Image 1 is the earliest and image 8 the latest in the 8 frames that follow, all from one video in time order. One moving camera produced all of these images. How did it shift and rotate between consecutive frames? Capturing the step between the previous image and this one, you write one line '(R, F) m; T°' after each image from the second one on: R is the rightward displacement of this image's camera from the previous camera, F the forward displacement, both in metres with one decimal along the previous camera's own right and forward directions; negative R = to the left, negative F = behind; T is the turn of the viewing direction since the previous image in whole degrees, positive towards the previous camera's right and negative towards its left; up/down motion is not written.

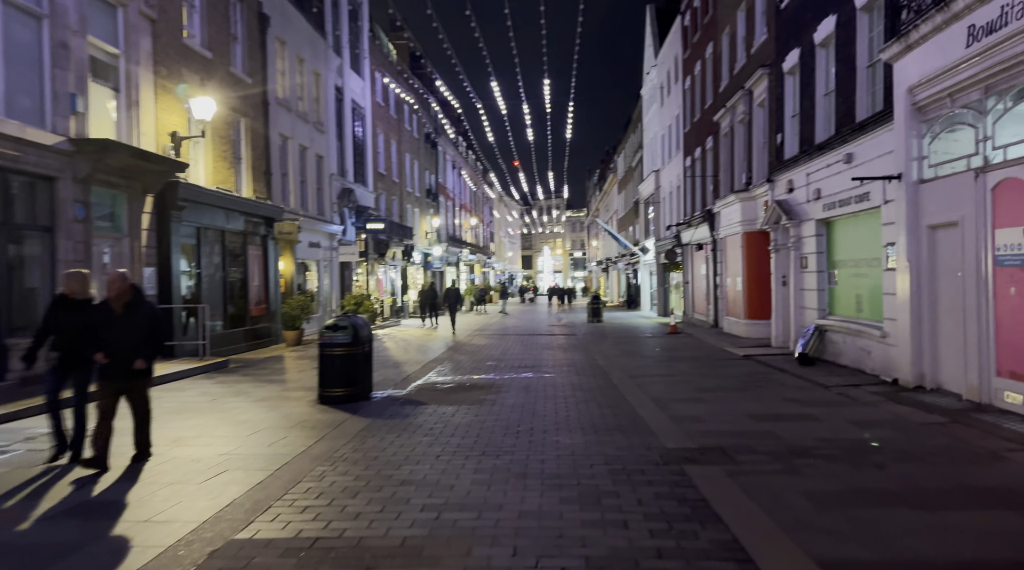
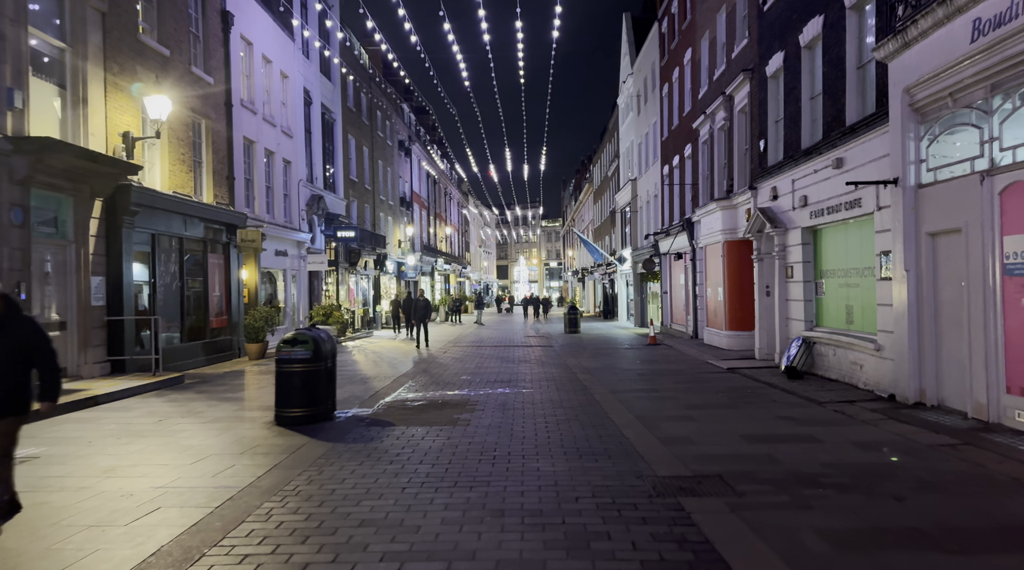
(0.0, +0.7) m; +2°
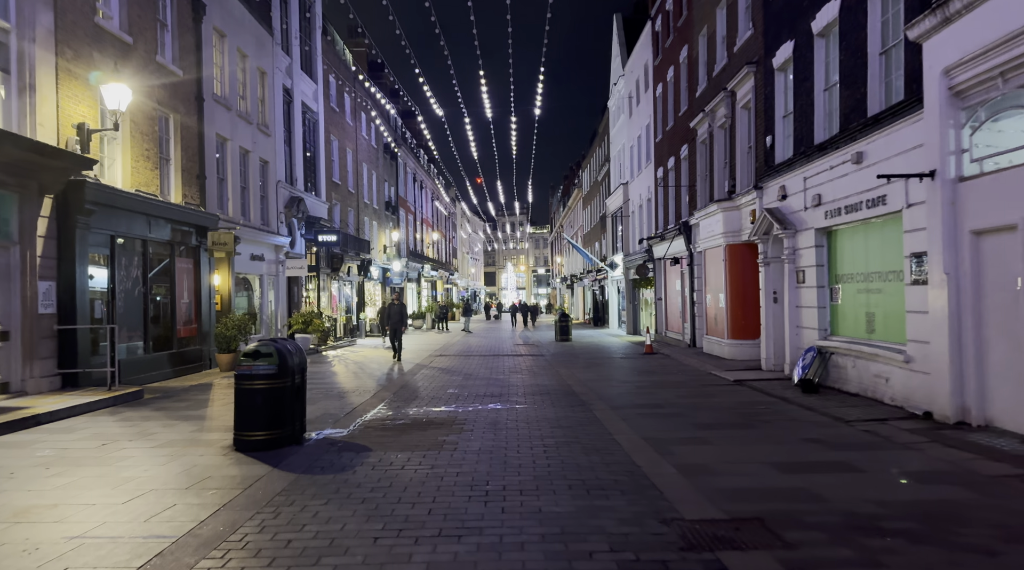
(-0.1, +1.1) m; +1°
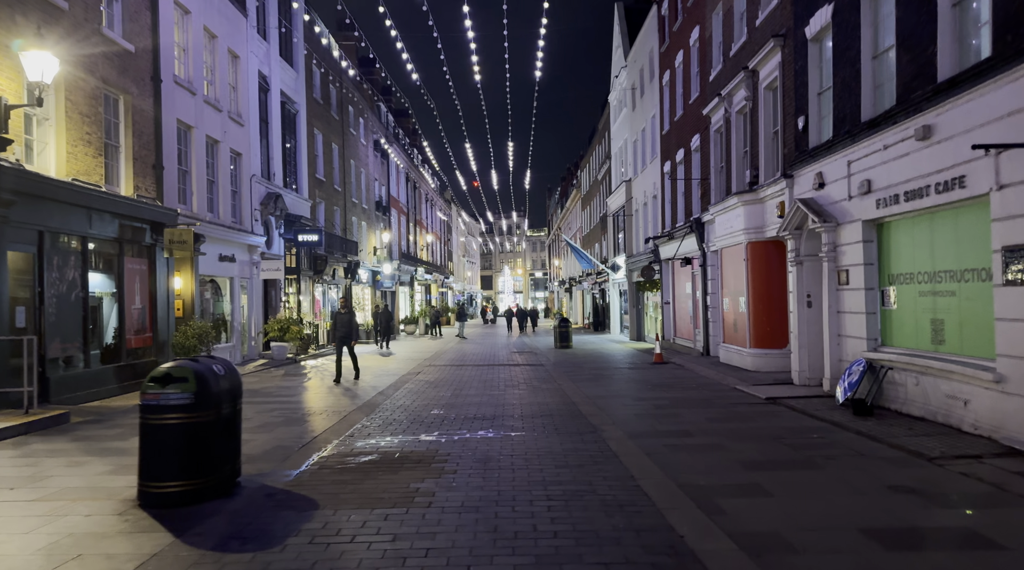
(0.0, +1.9) m; 0°
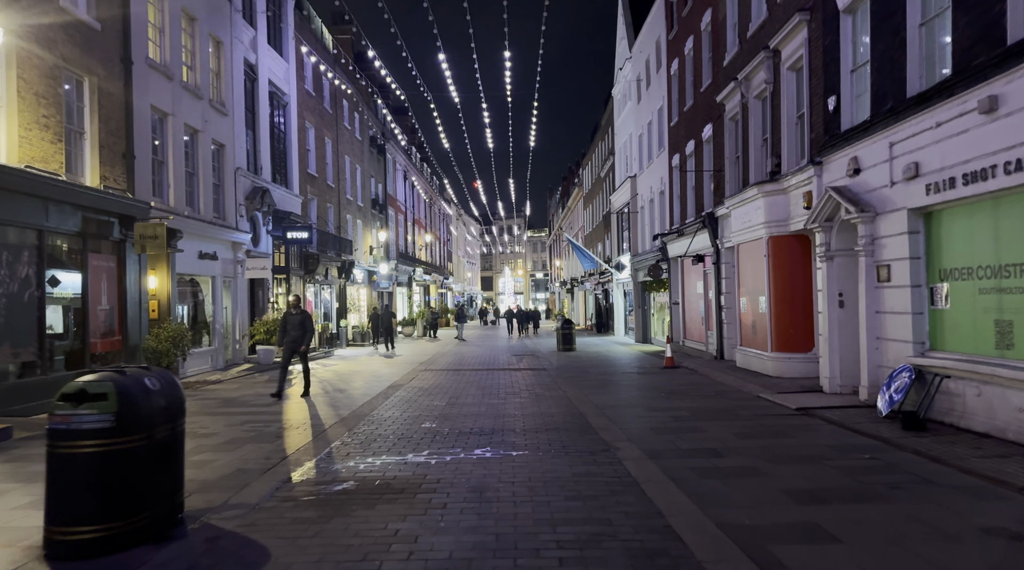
(0.0, +1.2) m; 0°
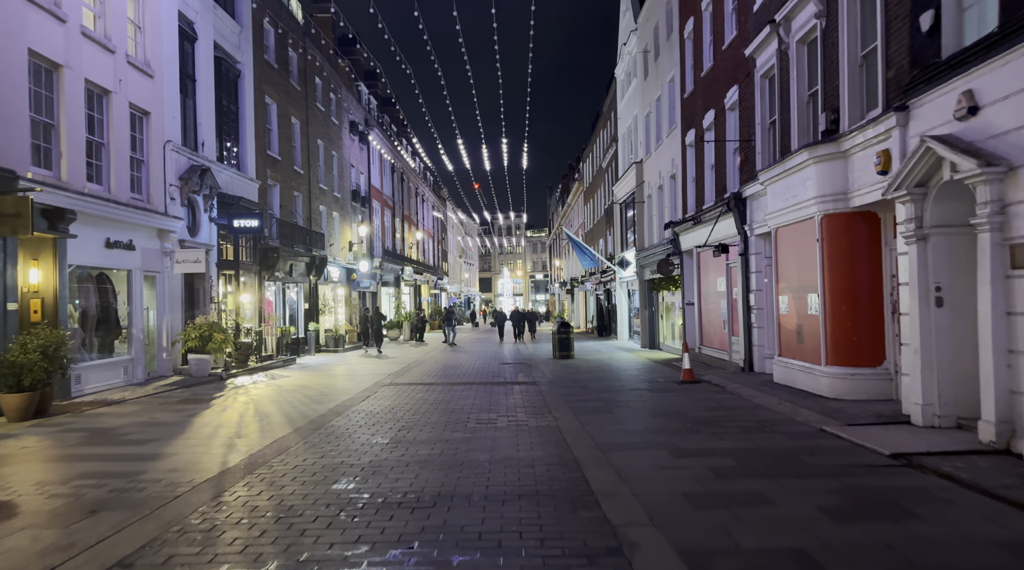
(+0.4, +3.3) m; 0°
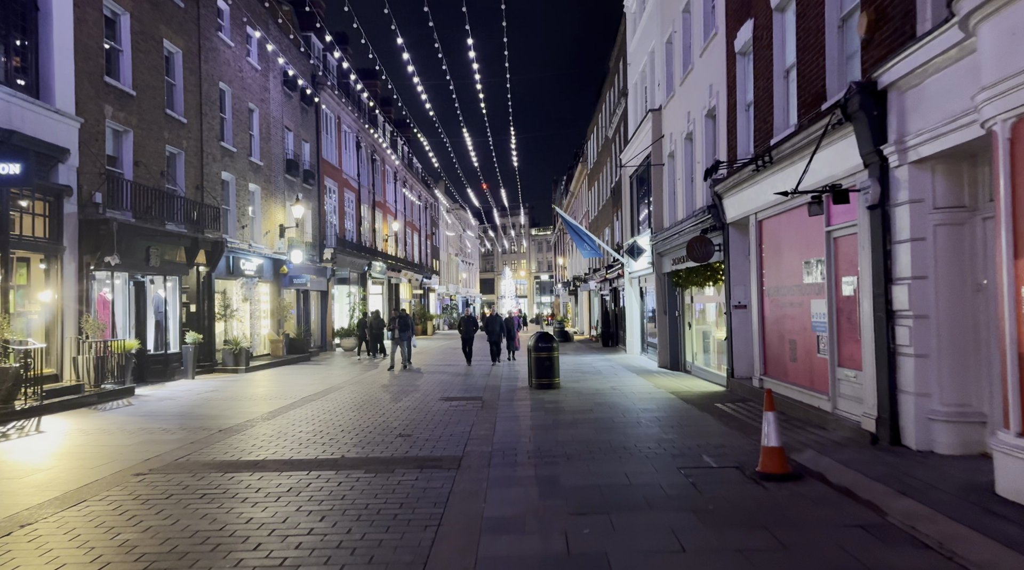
(+1.1, +7.6) m; -1°
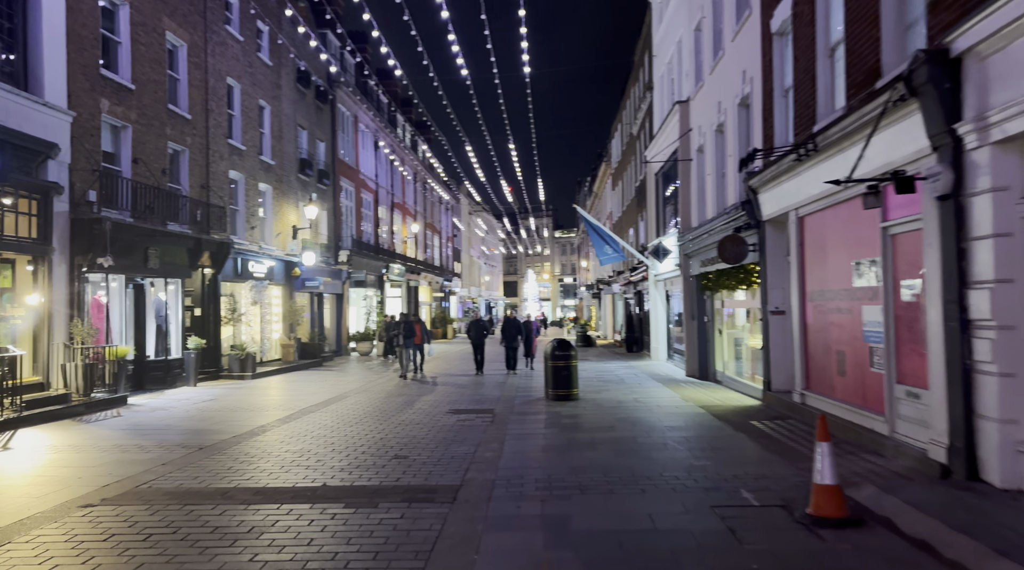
(+0.2, +1.0) m; -2°
